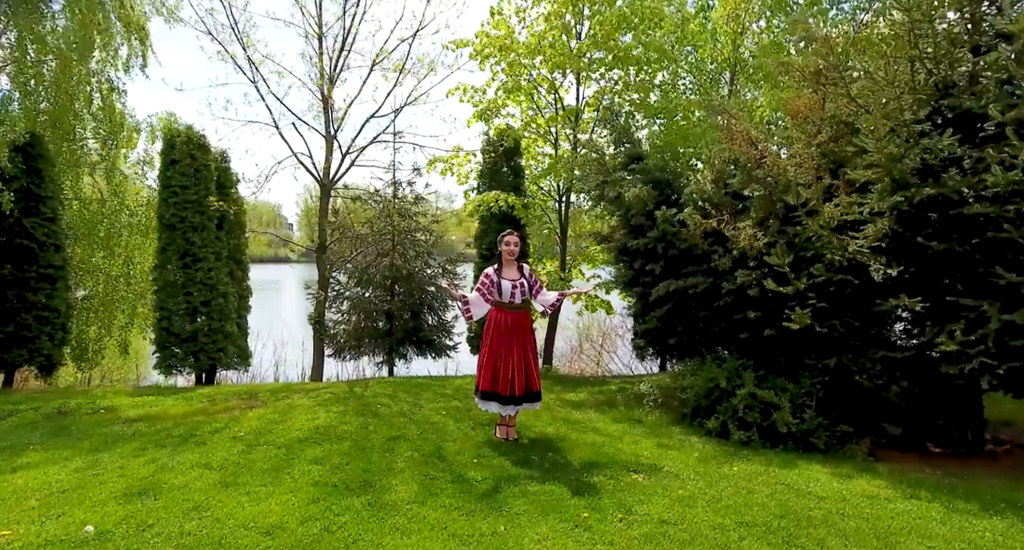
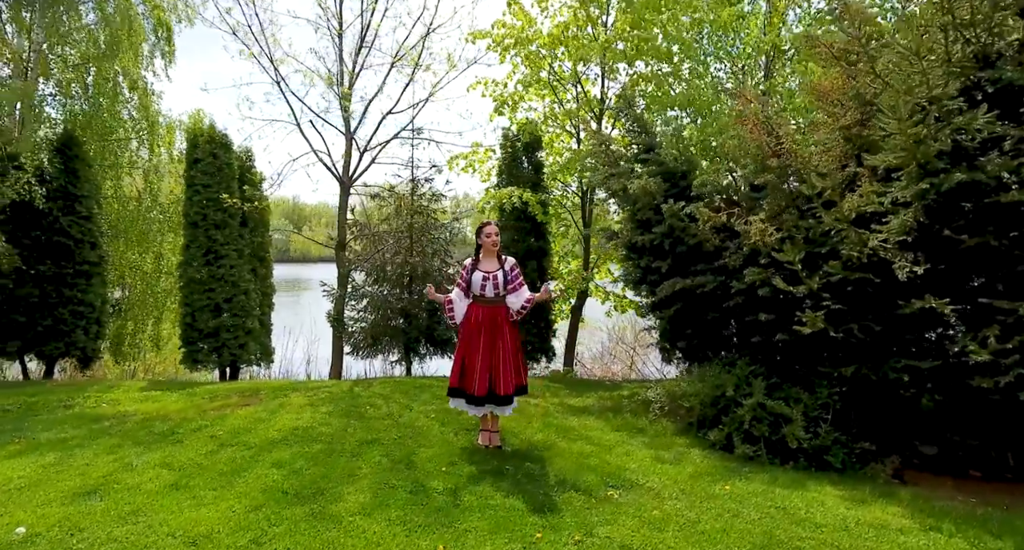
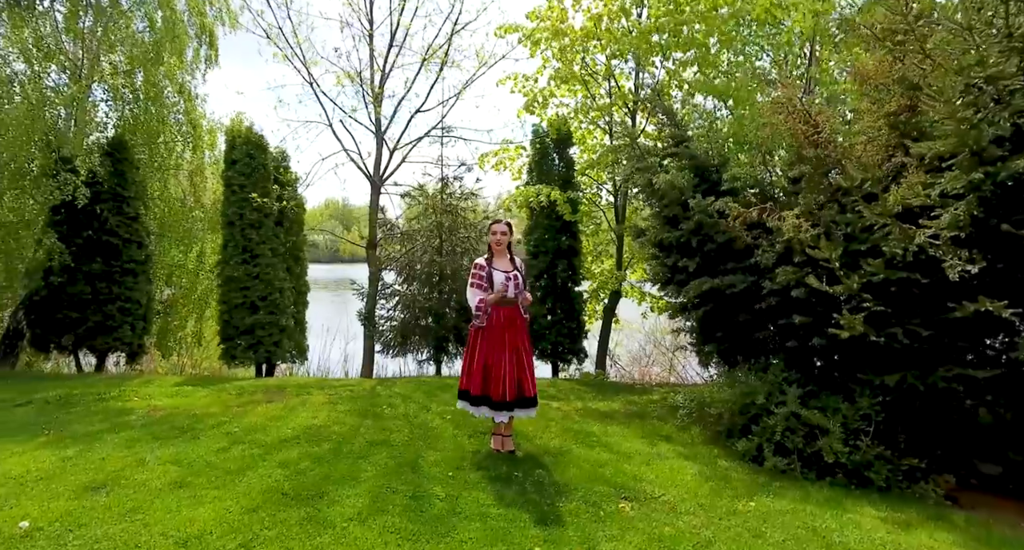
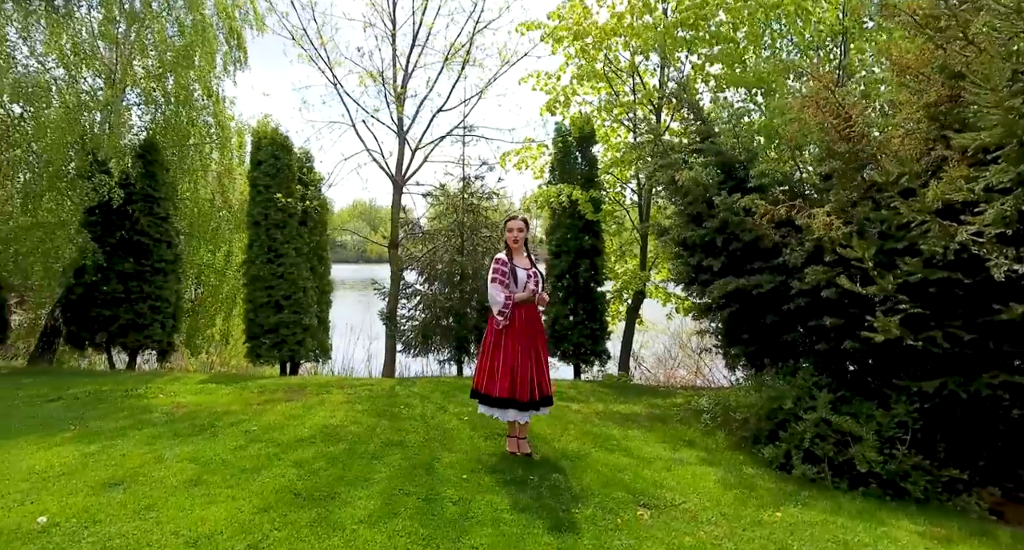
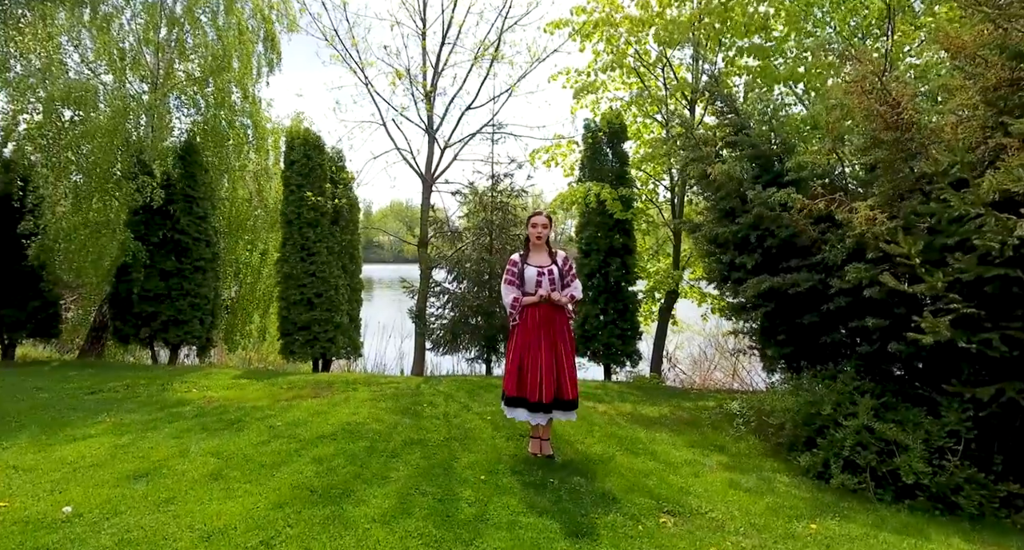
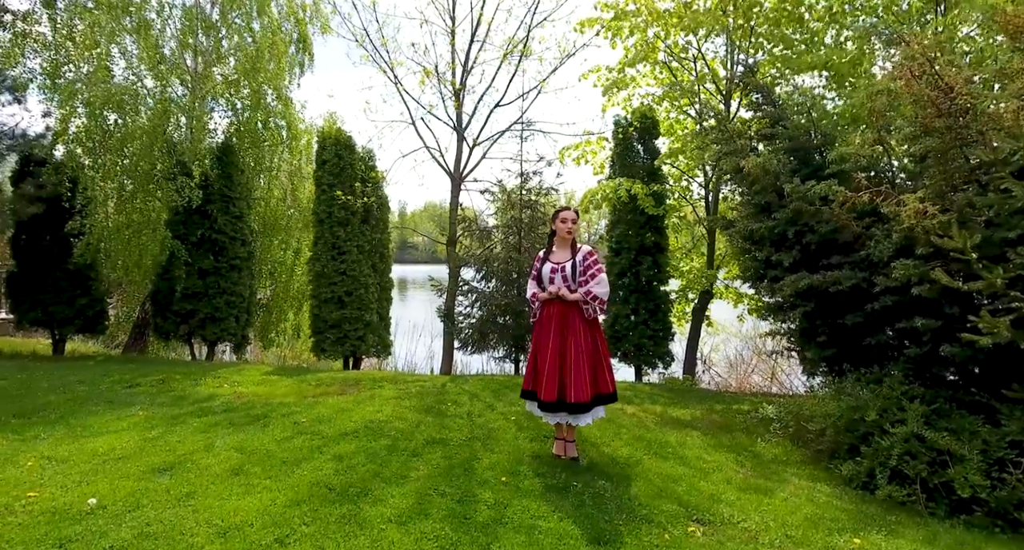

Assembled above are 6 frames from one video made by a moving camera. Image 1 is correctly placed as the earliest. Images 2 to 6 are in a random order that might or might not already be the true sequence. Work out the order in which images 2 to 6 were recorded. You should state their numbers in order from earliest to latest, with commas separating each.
2, 3, 4, 5, 6
